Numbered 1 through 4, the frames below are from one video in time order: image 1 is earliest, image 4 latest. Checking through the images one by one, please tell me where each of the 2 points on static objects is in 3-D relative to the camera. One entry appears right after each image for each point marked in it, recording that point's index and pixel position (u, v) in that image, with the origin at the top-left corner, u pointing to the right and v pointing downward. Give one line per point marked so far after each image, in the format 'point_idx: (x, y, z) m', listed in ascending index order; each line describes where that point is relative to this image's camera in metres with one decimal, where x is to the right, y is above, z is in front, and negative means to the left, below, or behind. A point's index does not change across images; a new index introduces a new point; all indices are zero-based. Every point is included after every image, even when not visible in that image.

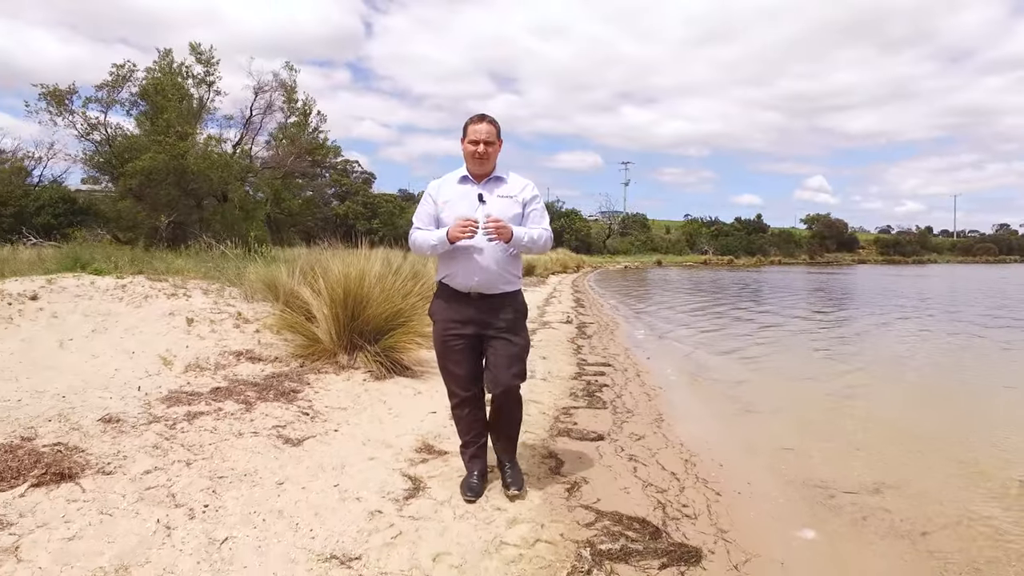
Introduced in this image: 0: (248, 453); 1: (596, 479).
0: (-1.4, -0.9, +3.5) m
1: (+0.5, -1.0, +3.6) m
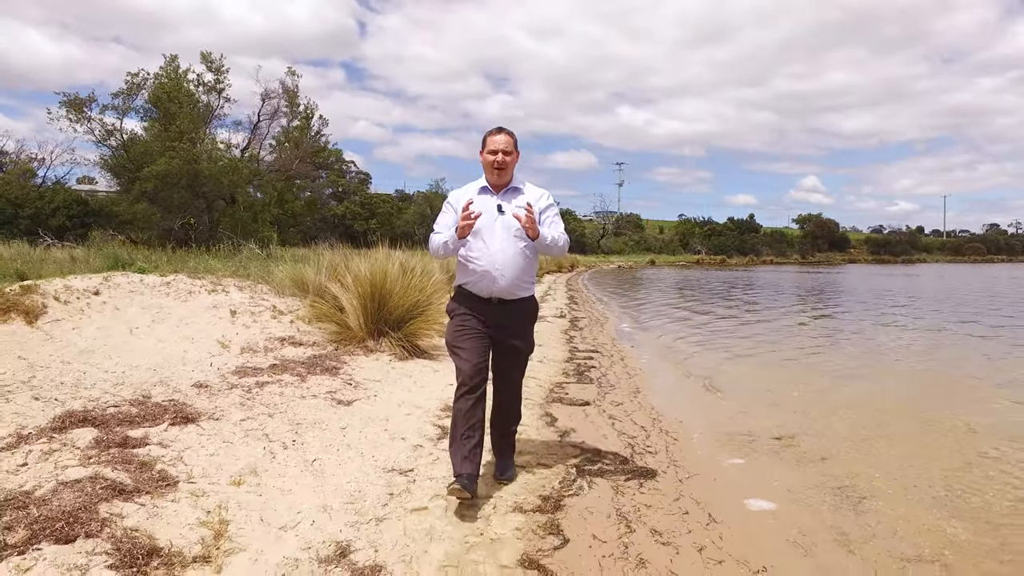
0: (-1.4, -0.8, +4.5) m
1: (+0.5, -1.0, +4.6) m
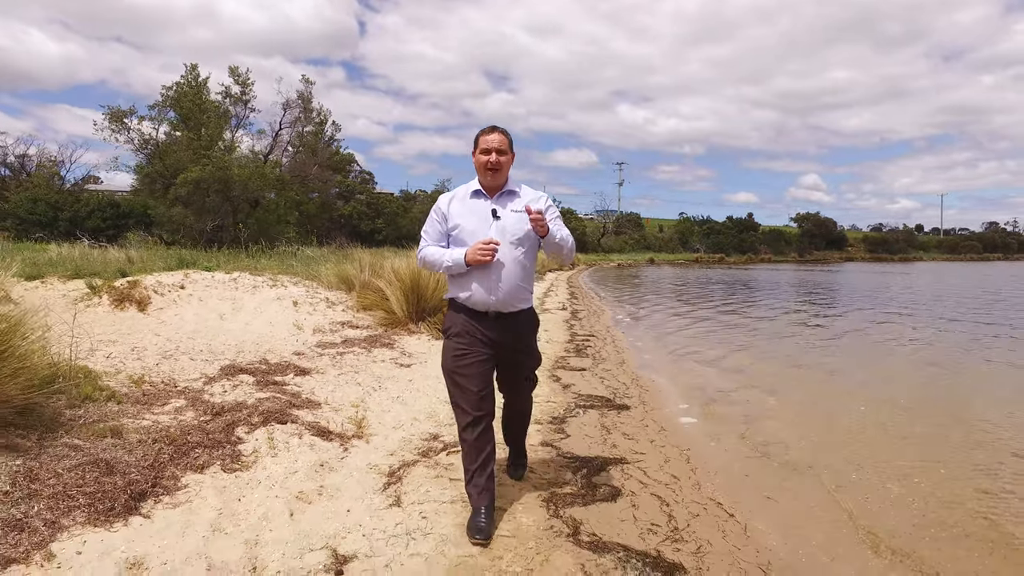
0: (-1.2, -0.8, +6.2) m
1: (+0.7, -0.9, +6.3) m
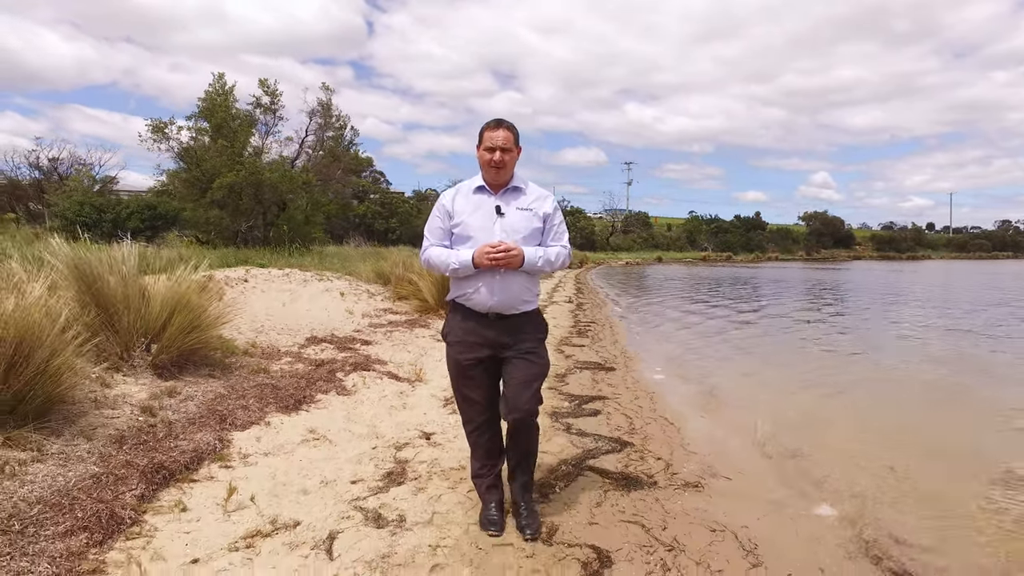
0: (-1.0, -0.7, +7.9) m
1: (+0.8, -0.8, +8.0) m
